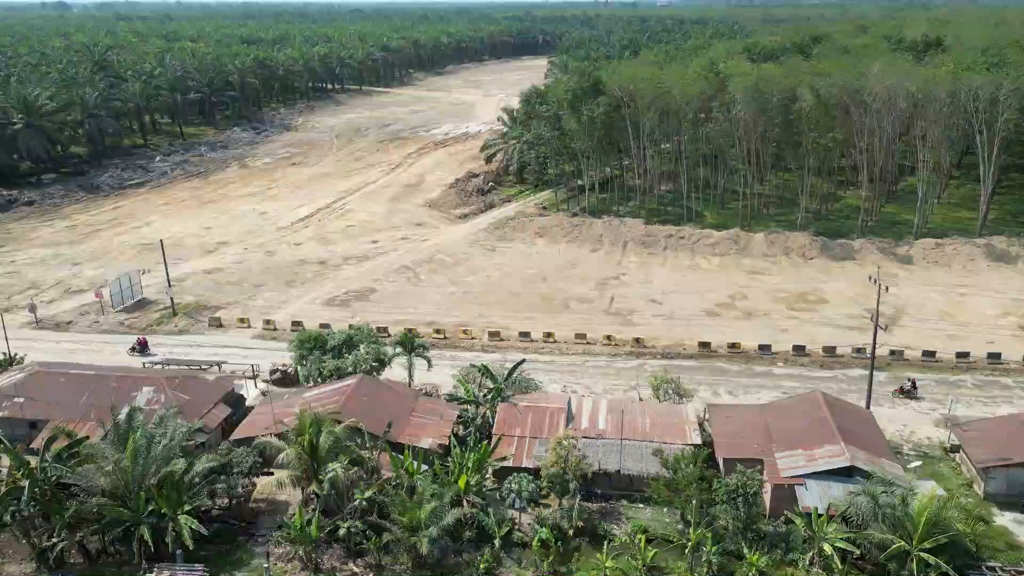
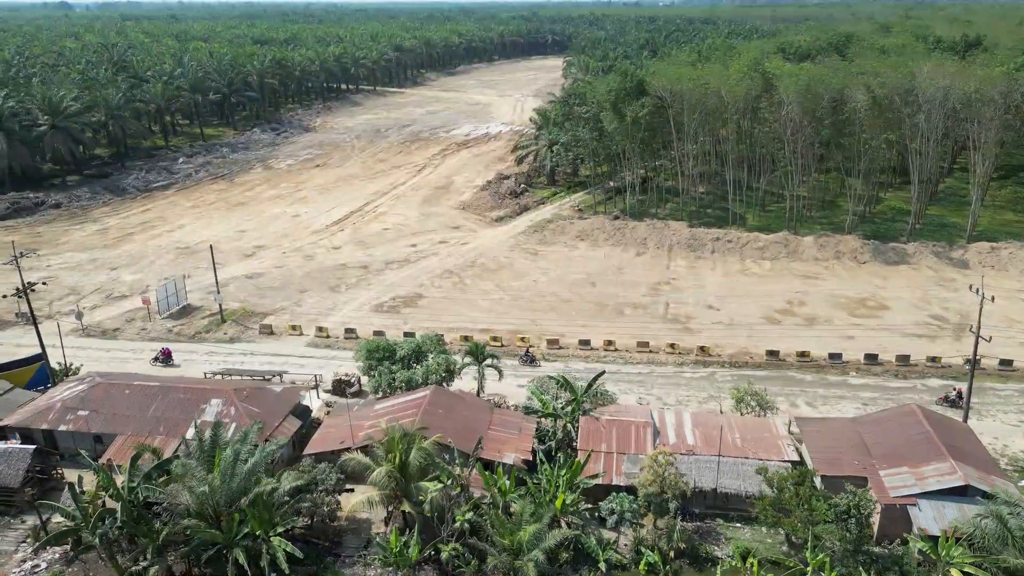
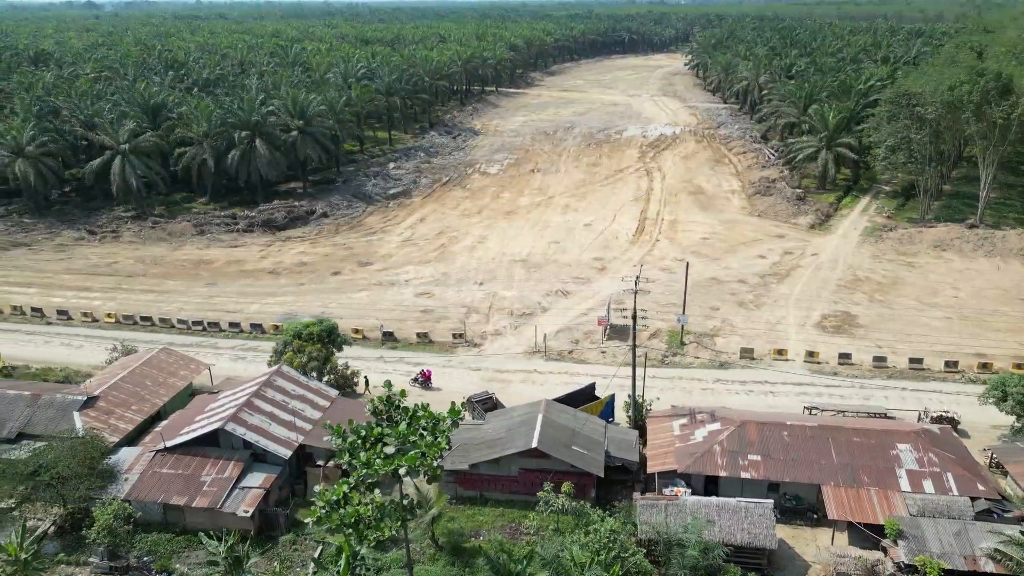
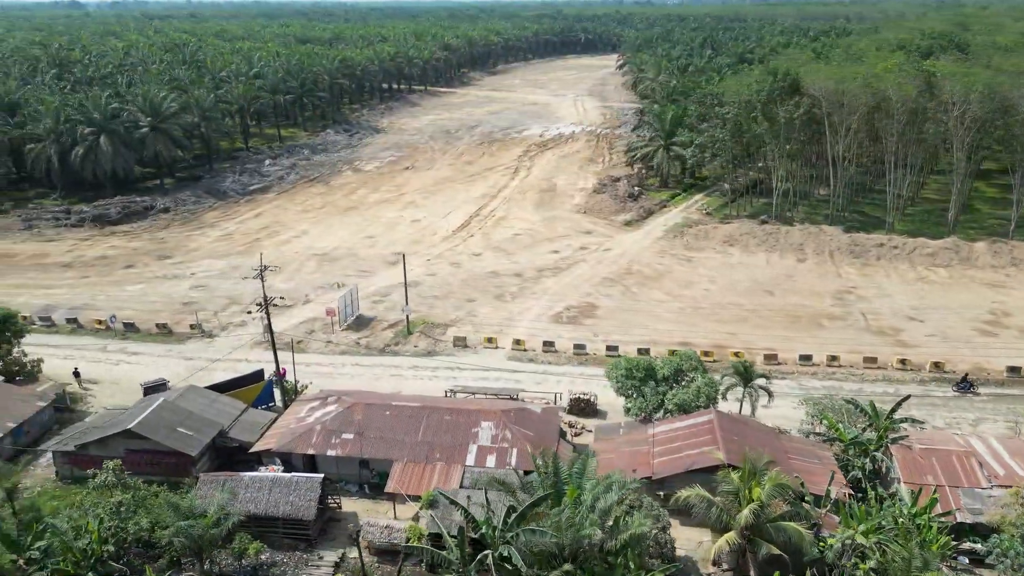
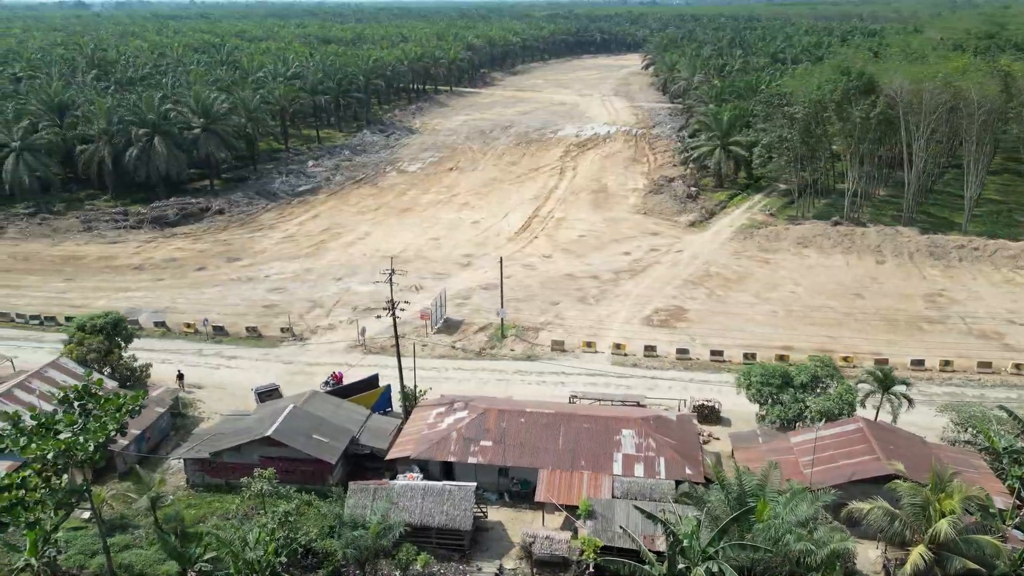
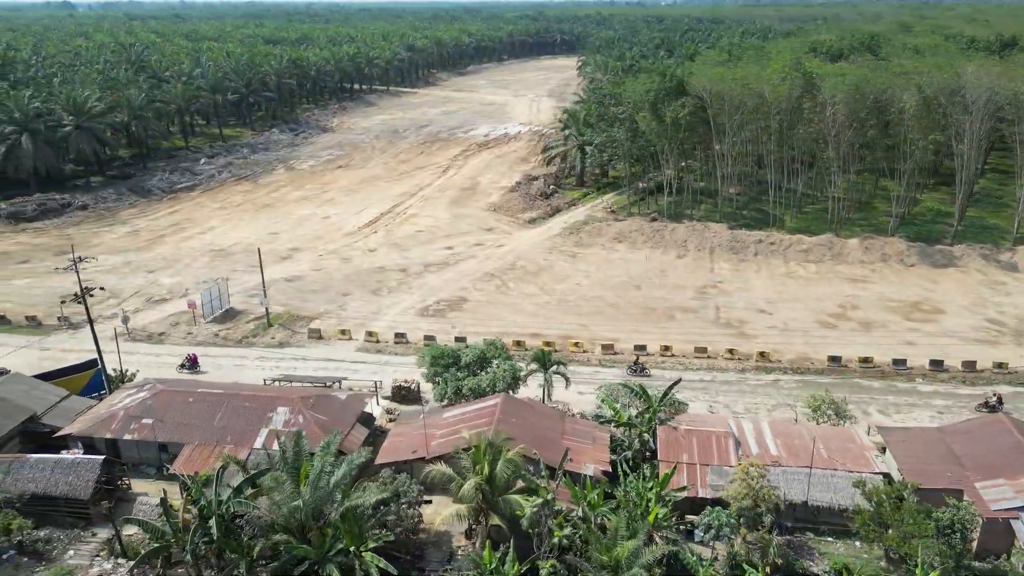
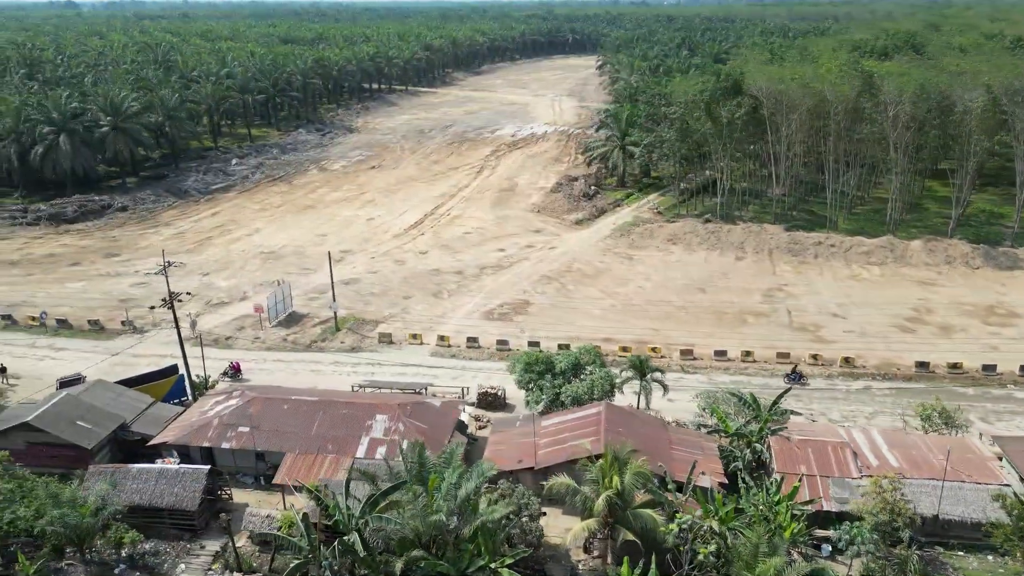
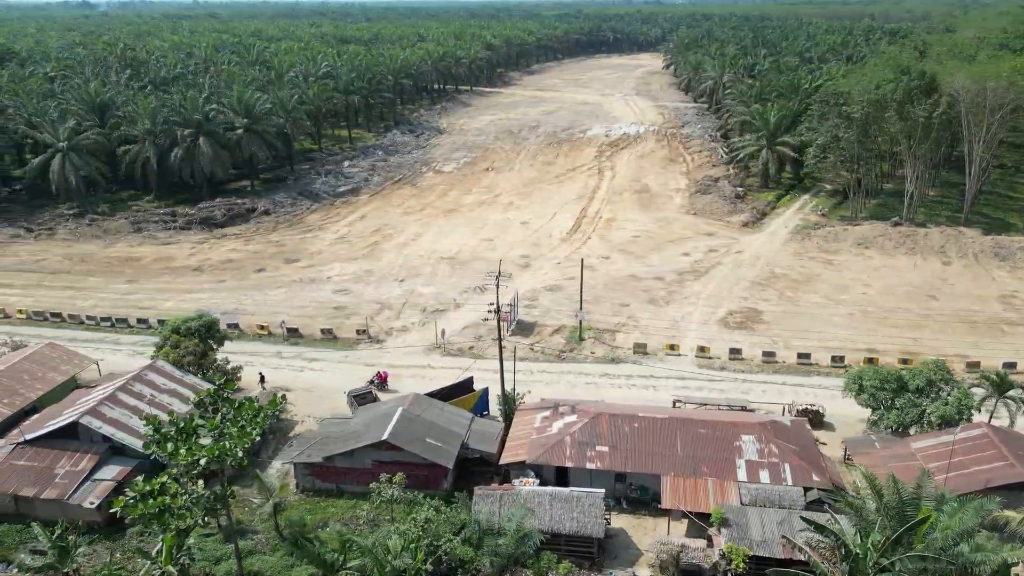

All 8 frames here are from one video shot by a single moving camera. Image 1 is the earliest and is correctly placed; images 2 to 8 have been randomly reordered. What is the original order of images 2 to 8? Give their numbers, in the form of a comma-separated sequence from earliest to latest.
2, 6, 7, 4, 5, 8, 3
